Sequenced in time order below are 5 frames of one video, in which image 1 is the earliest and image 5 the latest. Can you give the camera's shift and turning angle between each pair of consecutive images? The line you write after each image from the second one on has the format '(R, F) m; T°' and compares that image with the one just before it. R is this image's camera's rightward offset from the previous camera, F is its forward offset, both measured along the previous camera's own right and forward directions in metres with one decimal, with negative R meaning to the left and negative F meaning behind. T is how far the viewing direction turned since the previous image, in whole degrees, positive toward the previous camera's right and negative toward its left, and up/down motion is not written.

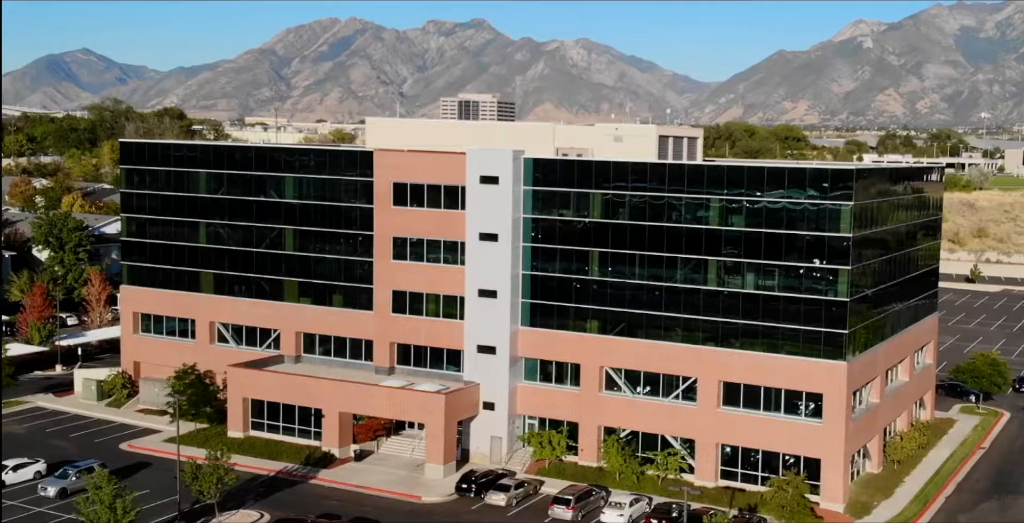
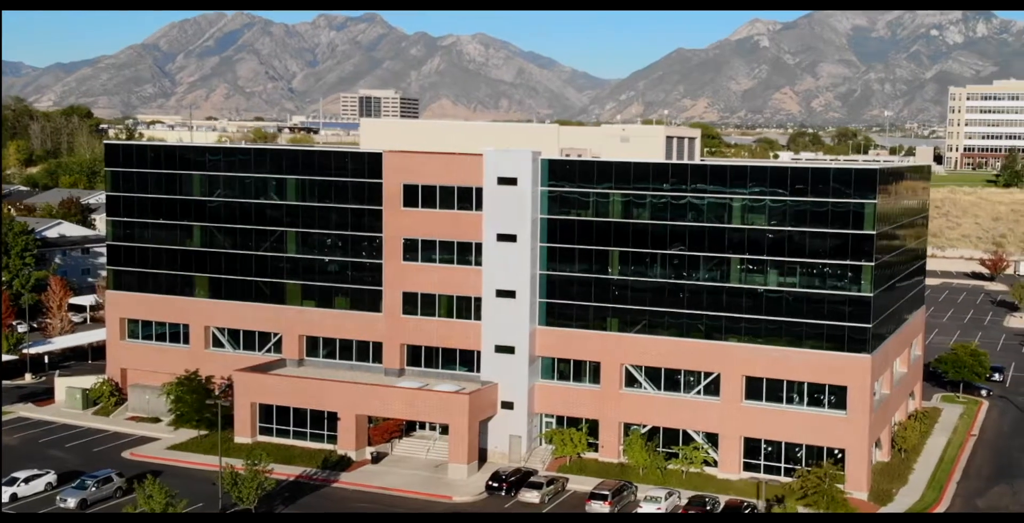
(-4.4, -0.2) m; +5°
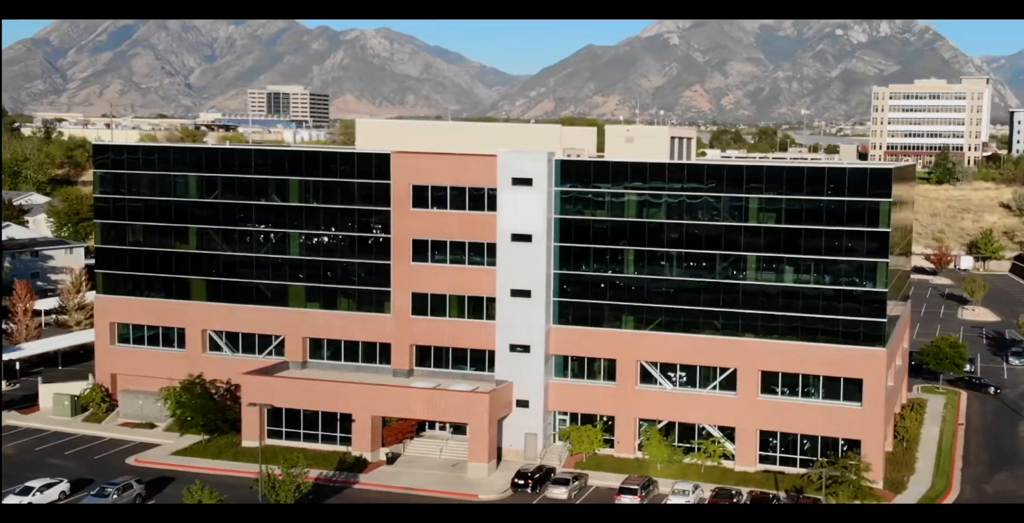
(-3.9, -0.3) m; +4°
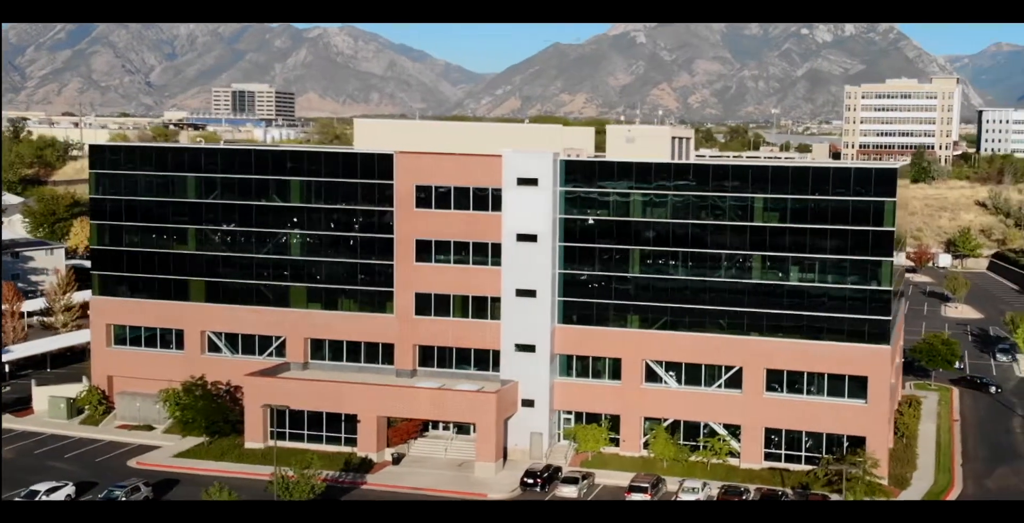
(-1.5, -0.1) m; +2°
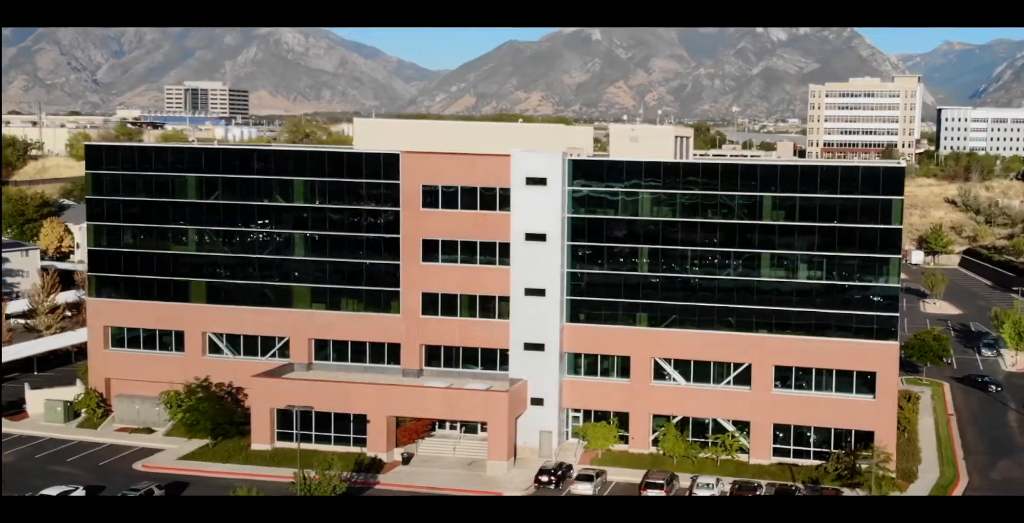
(-2.0, -0.1) m; +2°
